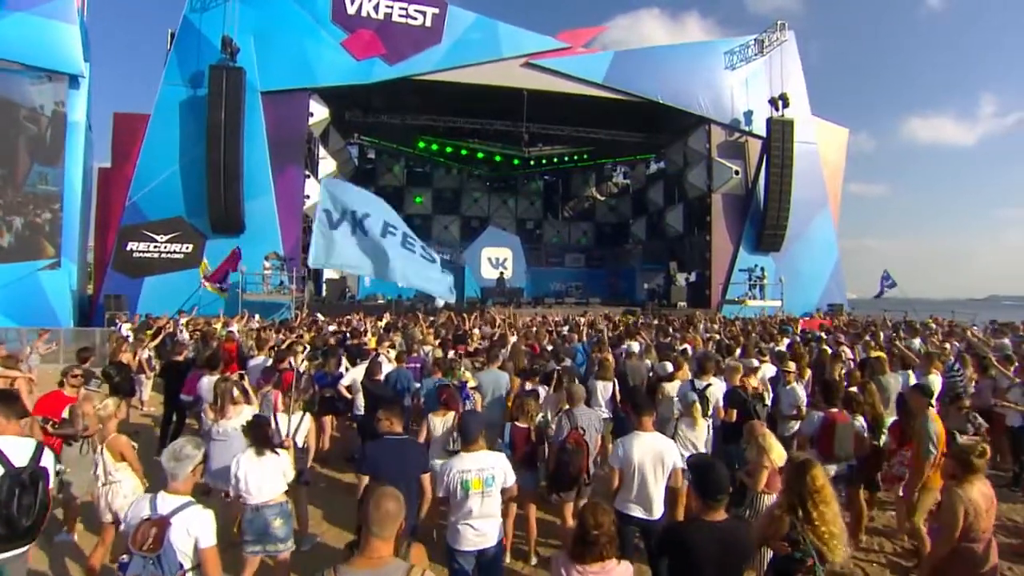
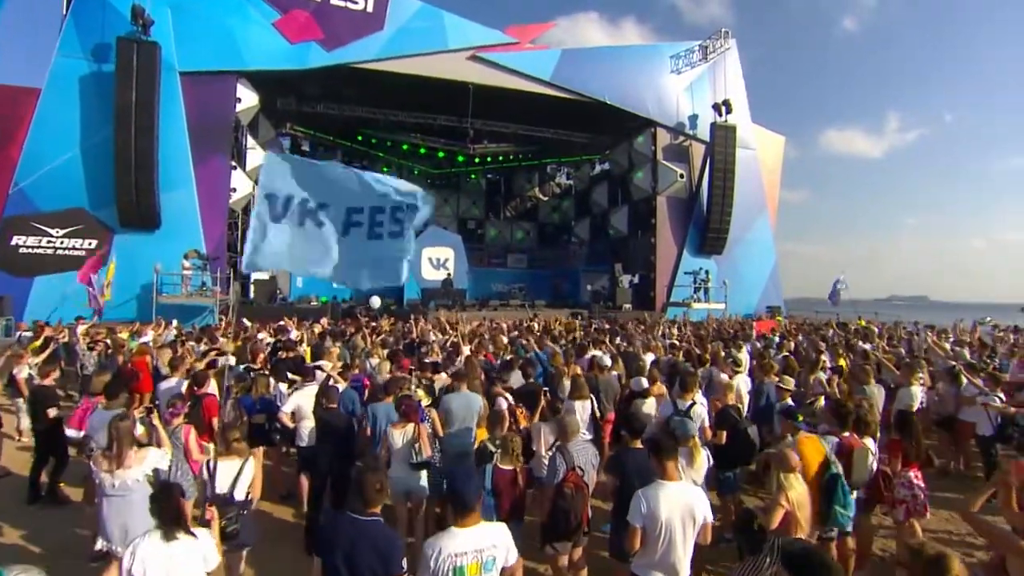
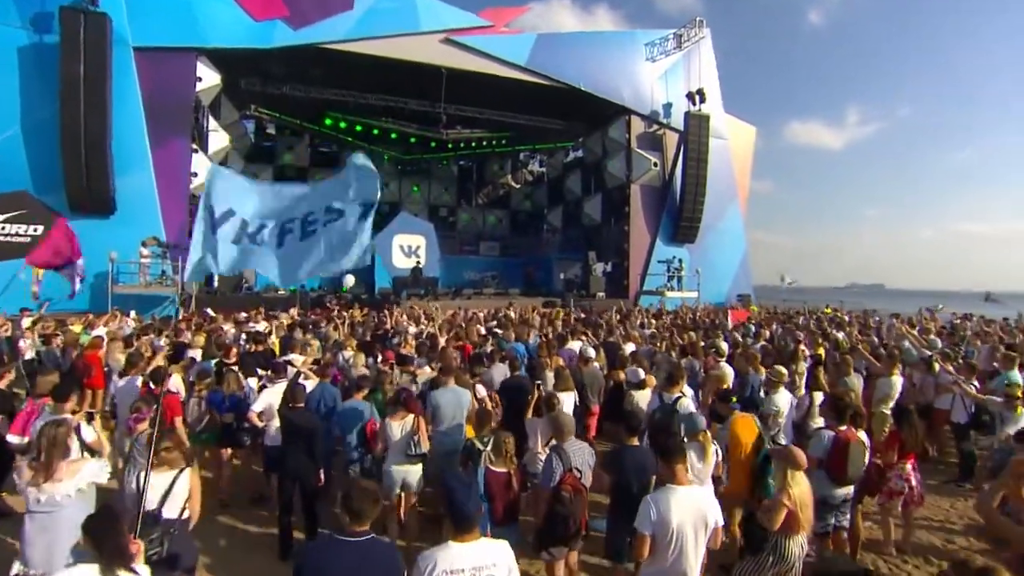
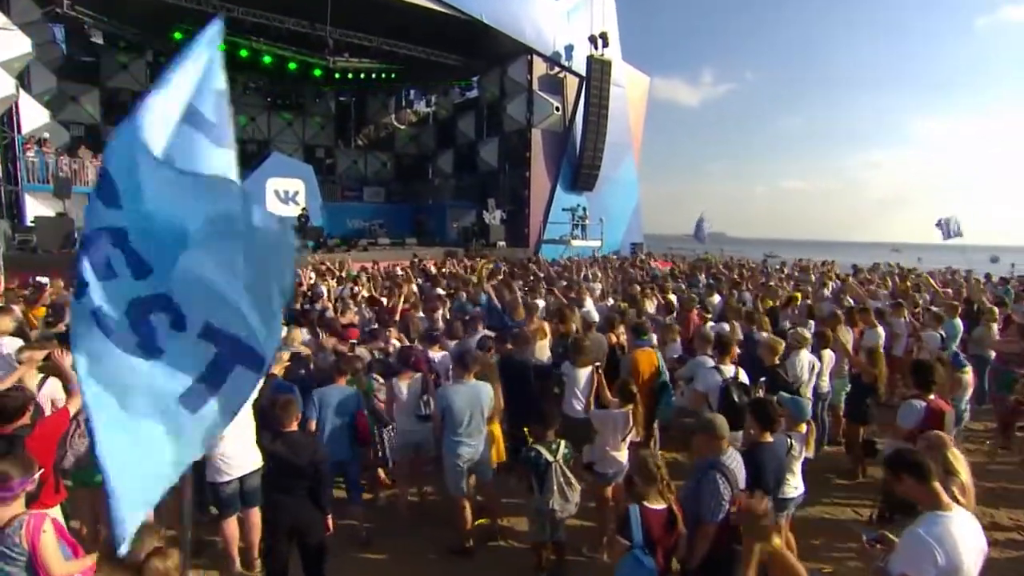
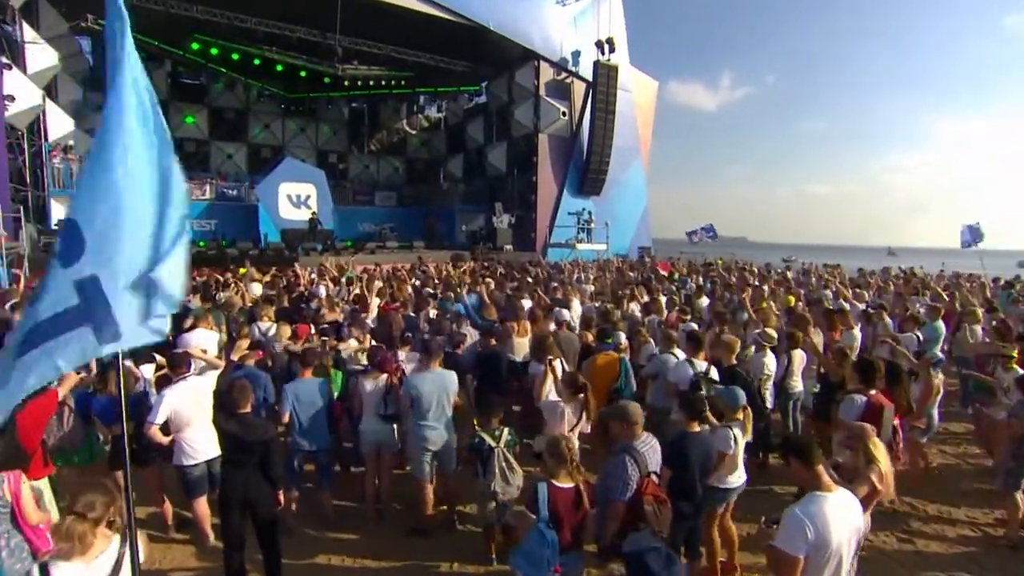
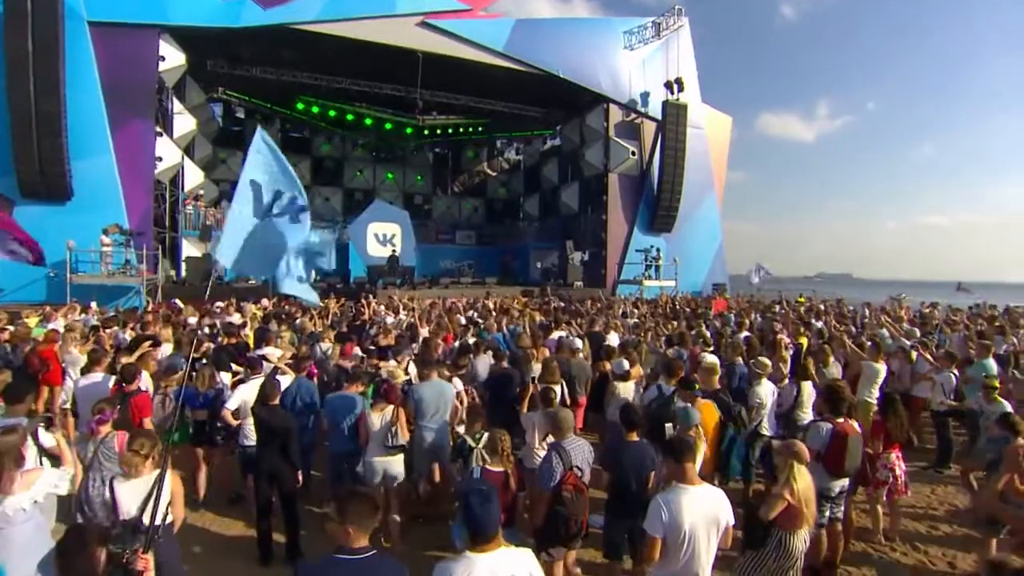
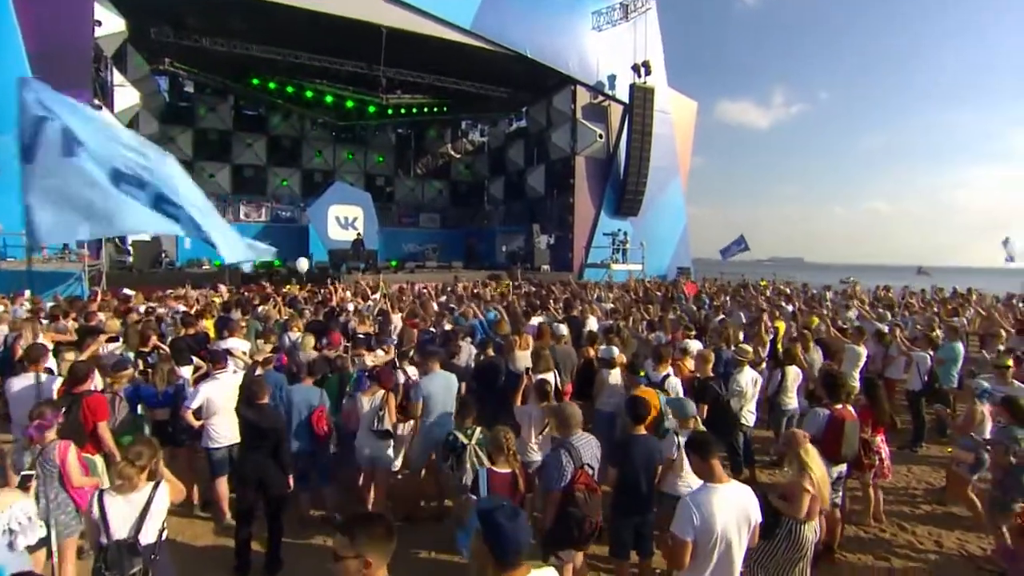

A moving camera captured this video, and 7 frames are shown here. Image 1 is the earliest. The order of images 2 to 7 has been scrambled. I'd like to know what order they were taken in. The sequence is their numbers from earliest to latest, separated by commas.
2, 3, 6, 7, 5, 4
